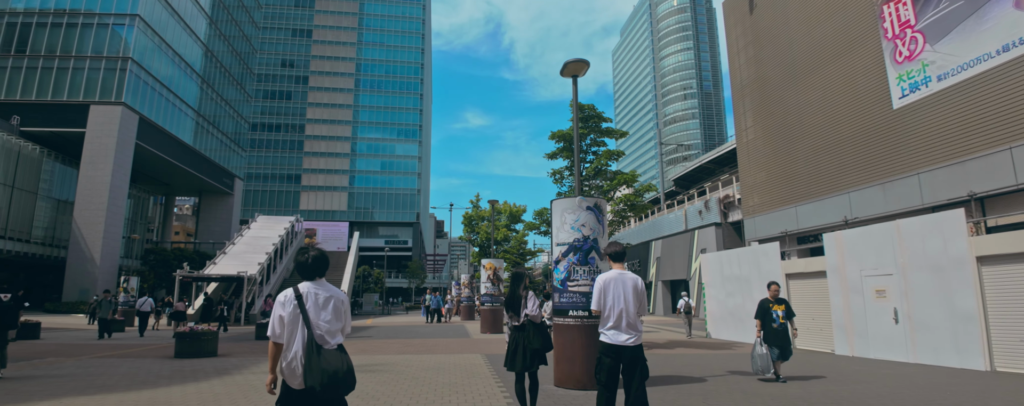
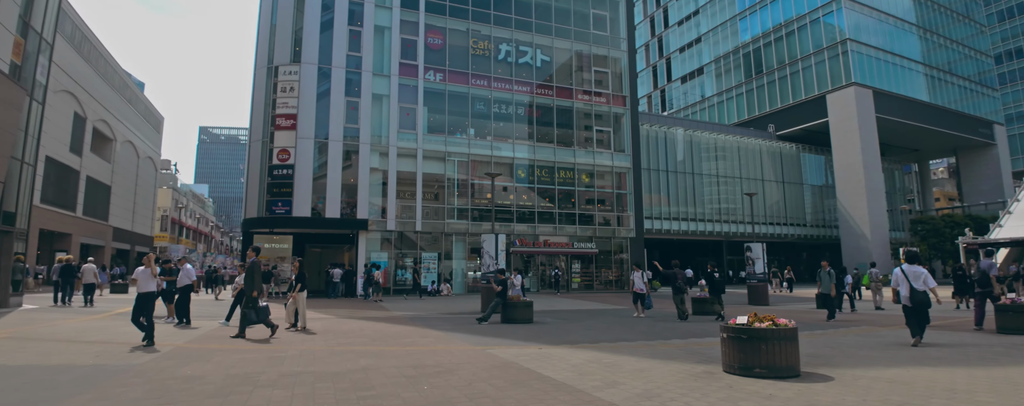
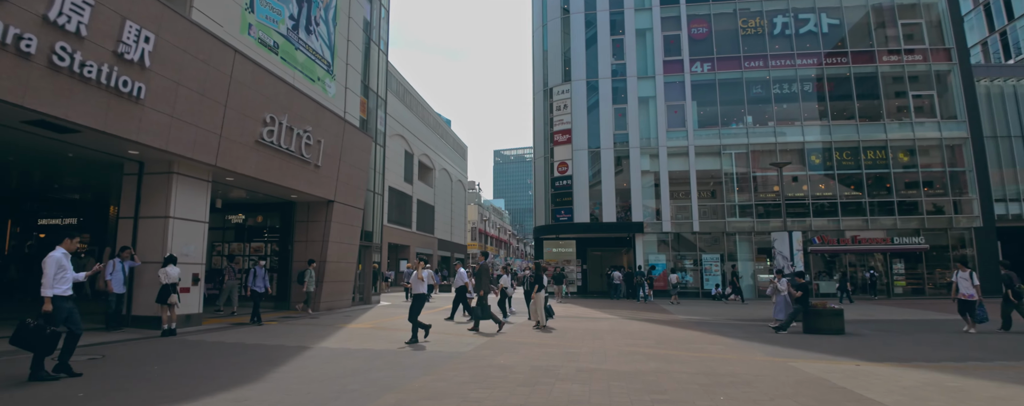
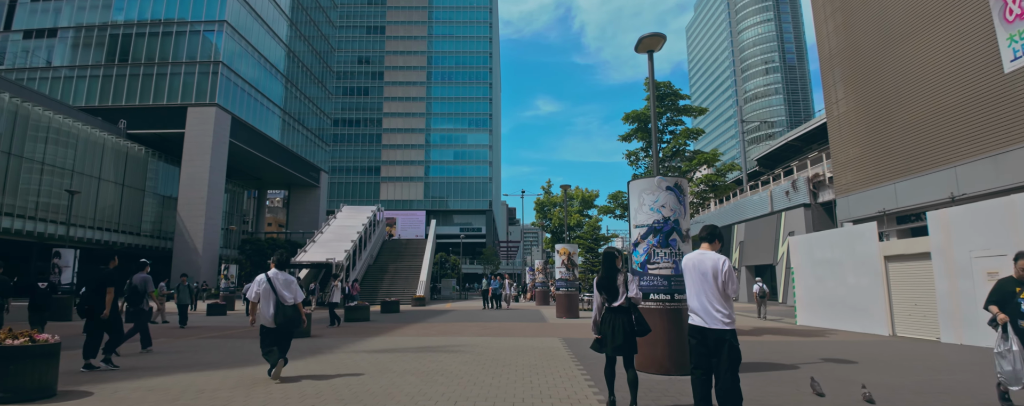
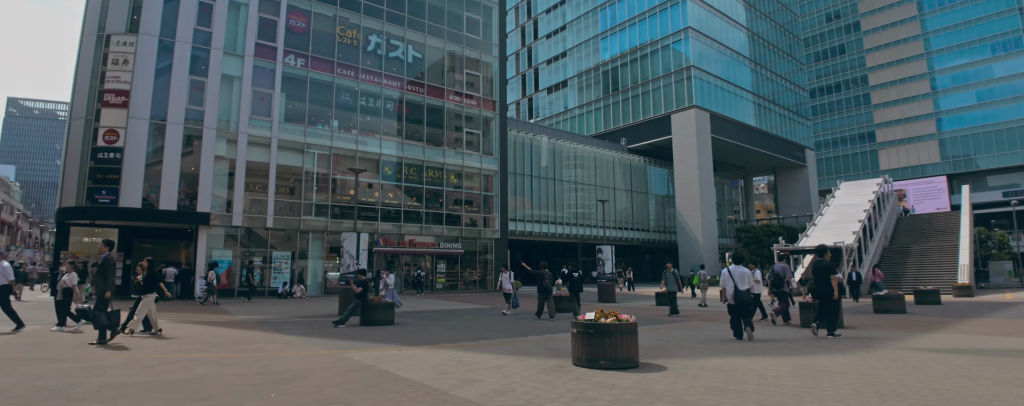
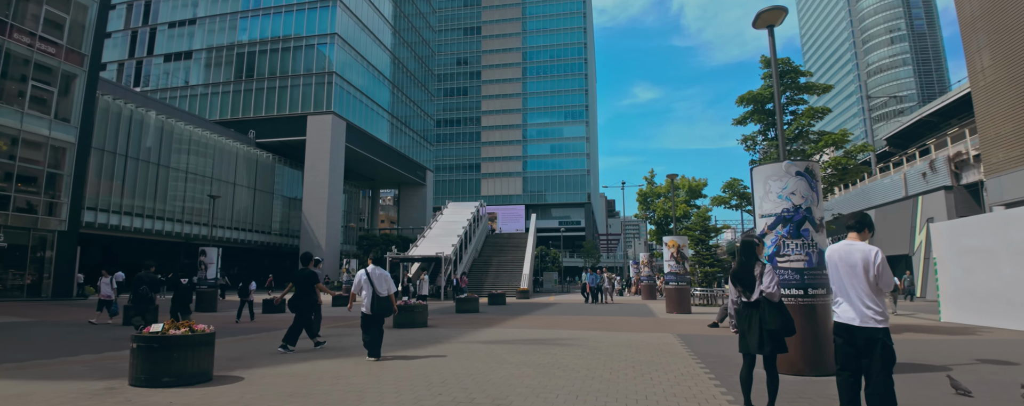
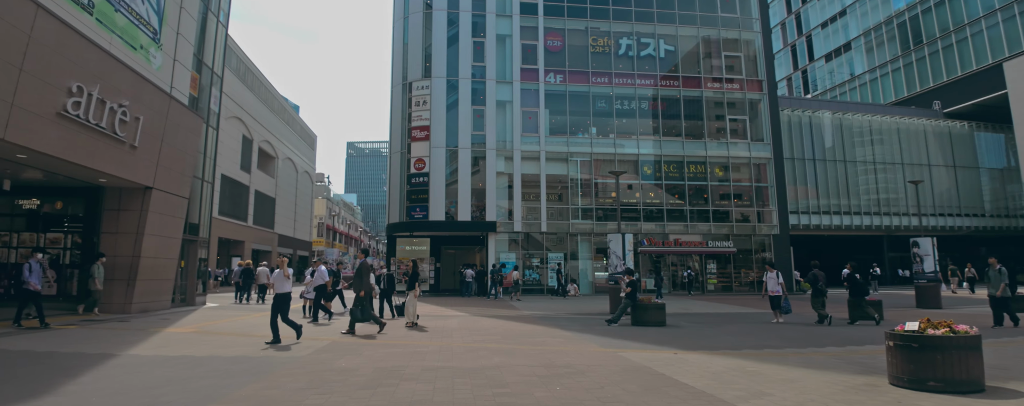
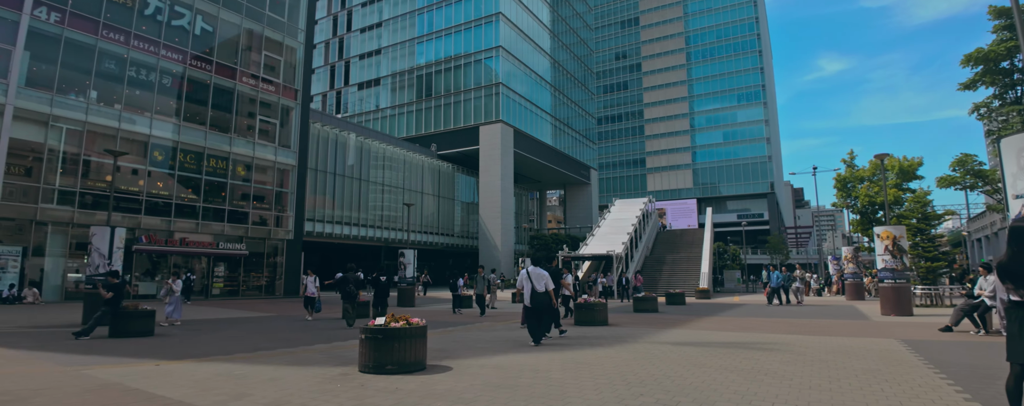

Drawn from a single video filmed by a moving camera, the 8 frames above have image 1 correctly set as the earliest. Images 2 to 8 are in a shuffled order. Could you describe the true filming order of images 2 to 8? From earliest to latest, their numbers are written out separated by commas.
4, 6, 8, 5, 2, 7, 3
